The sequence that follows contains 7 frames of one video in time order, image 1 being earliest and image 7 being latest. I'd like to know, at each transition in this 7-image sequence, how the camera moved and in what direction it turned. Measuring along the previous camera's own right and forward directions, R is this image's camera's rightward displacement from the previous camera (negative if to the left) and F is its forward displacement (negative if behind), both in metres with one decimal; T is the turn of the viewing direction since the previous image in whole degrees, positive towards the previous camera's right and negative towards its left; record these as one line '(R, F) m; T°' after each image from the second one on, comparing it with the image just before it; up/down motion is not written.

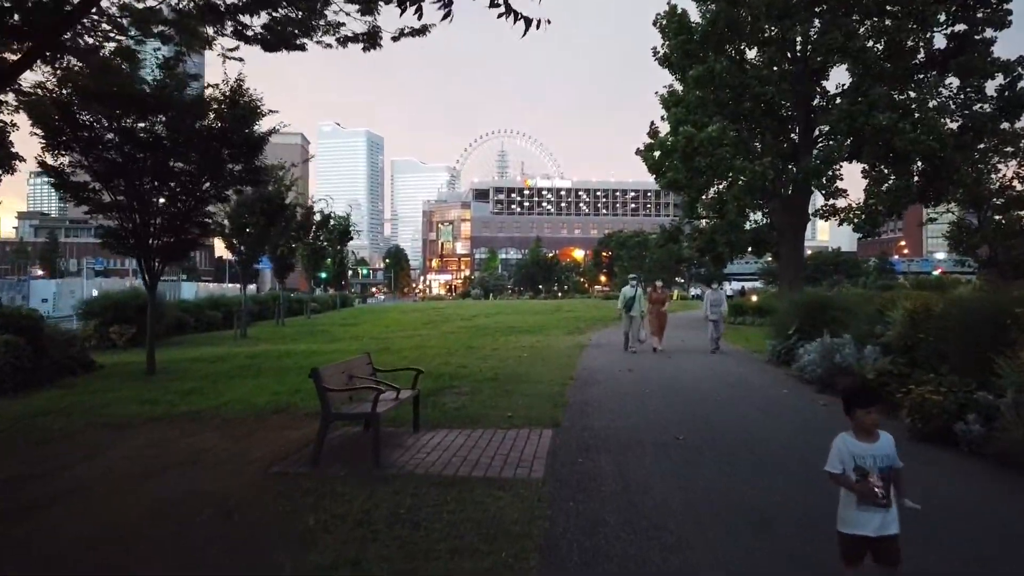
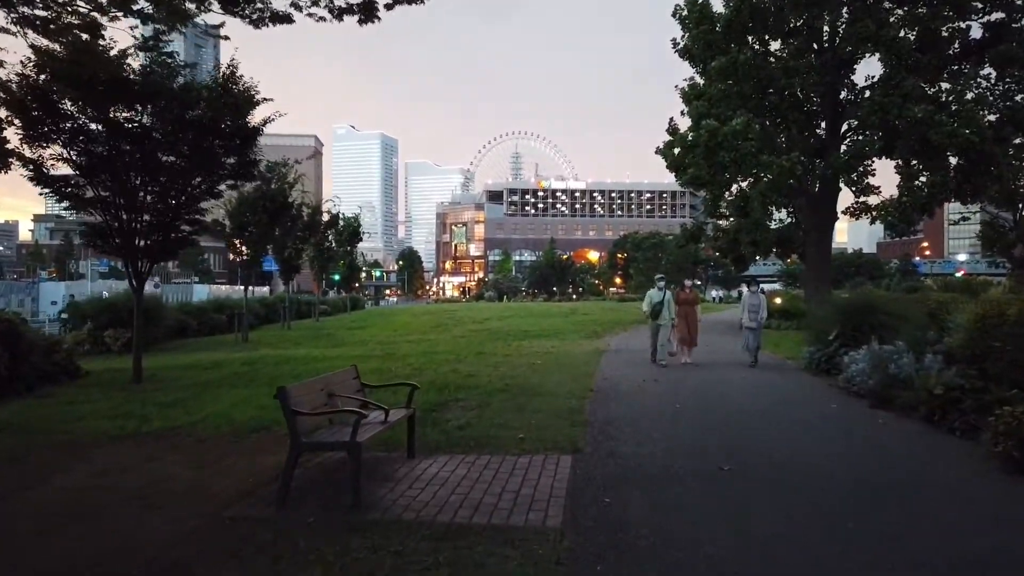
(0.0, +1.2) m; -1°
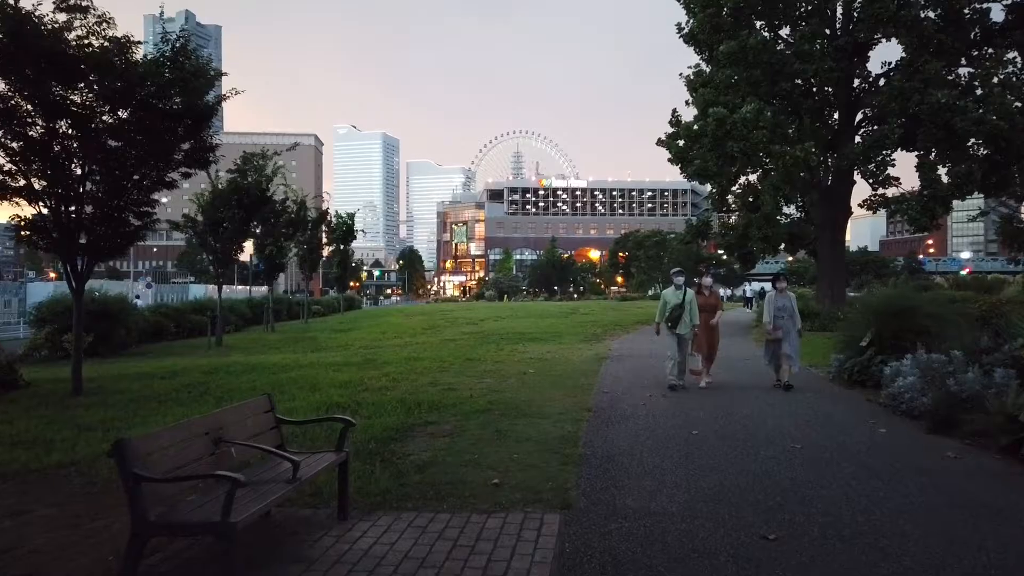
(+0.2, +1.7) m; 0°
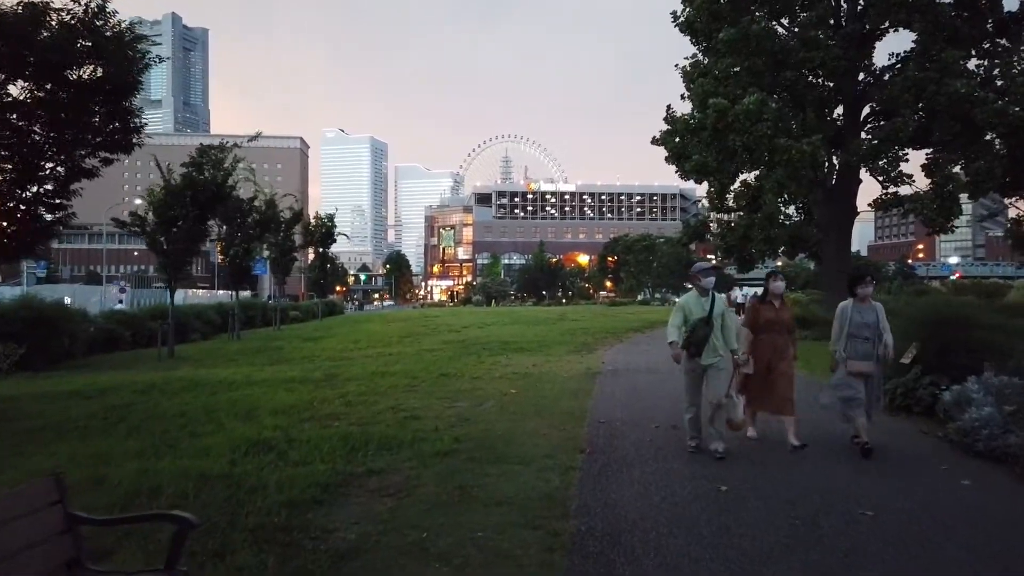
(+0.2, +2.0) m; +1°
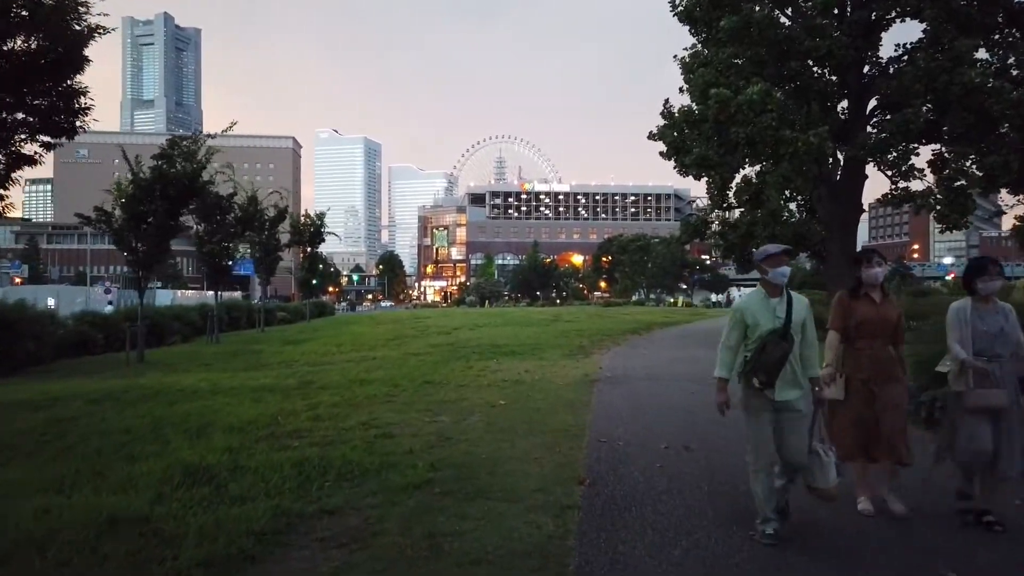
(+0.1, +1.2) m; 0°
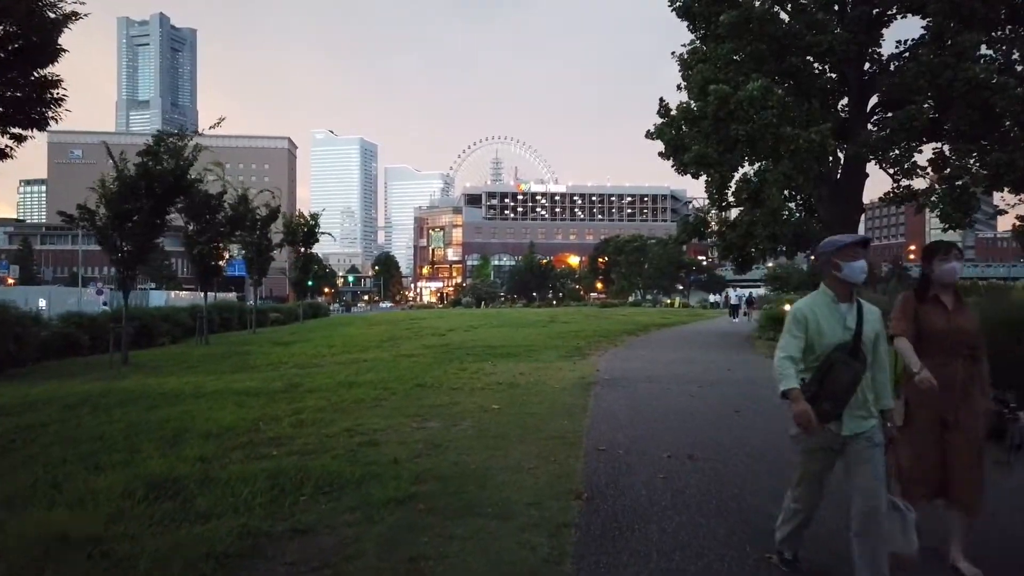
(0.0, +0.5) m; 0°
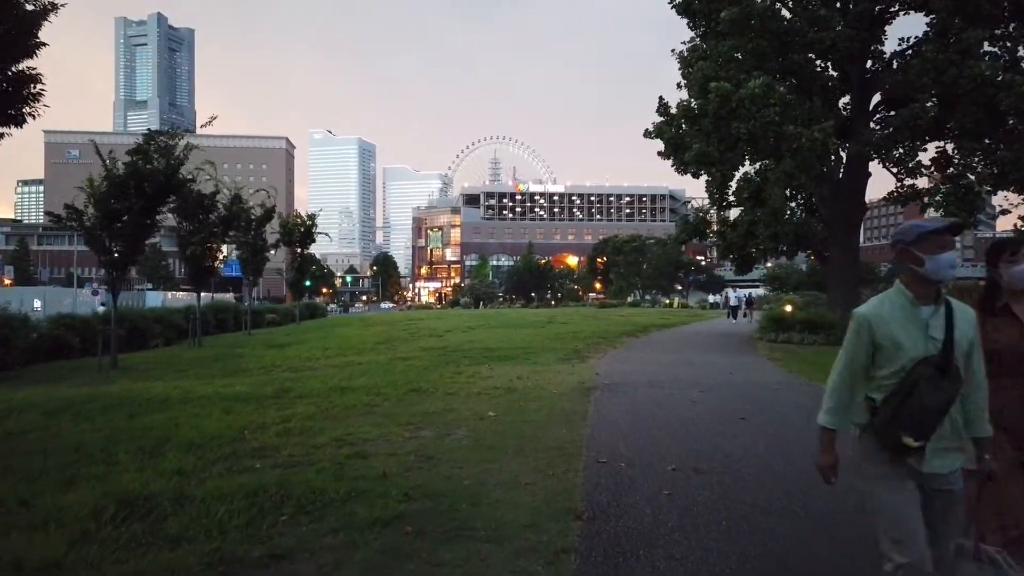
(0.0, +0.4) m; 0°
